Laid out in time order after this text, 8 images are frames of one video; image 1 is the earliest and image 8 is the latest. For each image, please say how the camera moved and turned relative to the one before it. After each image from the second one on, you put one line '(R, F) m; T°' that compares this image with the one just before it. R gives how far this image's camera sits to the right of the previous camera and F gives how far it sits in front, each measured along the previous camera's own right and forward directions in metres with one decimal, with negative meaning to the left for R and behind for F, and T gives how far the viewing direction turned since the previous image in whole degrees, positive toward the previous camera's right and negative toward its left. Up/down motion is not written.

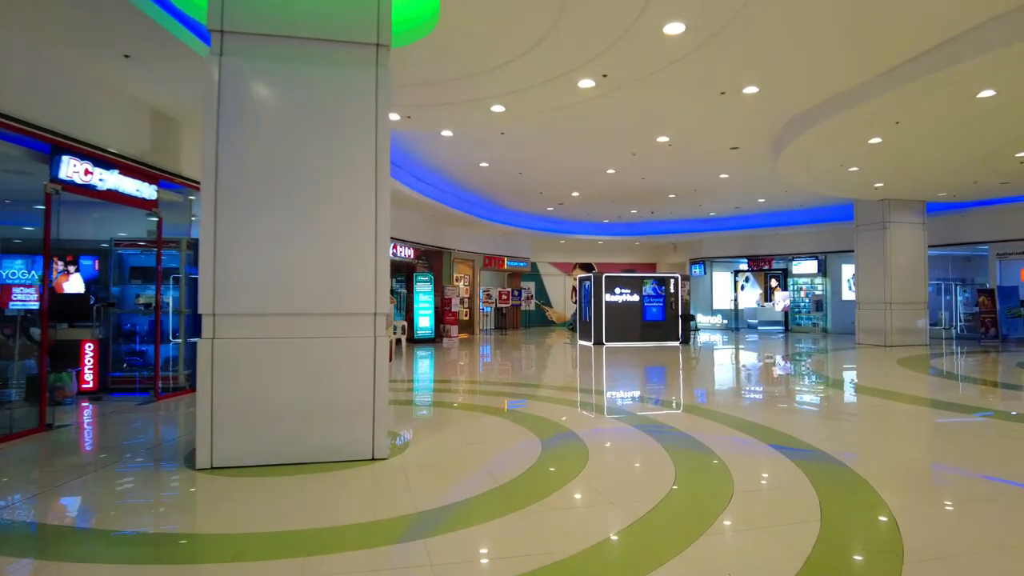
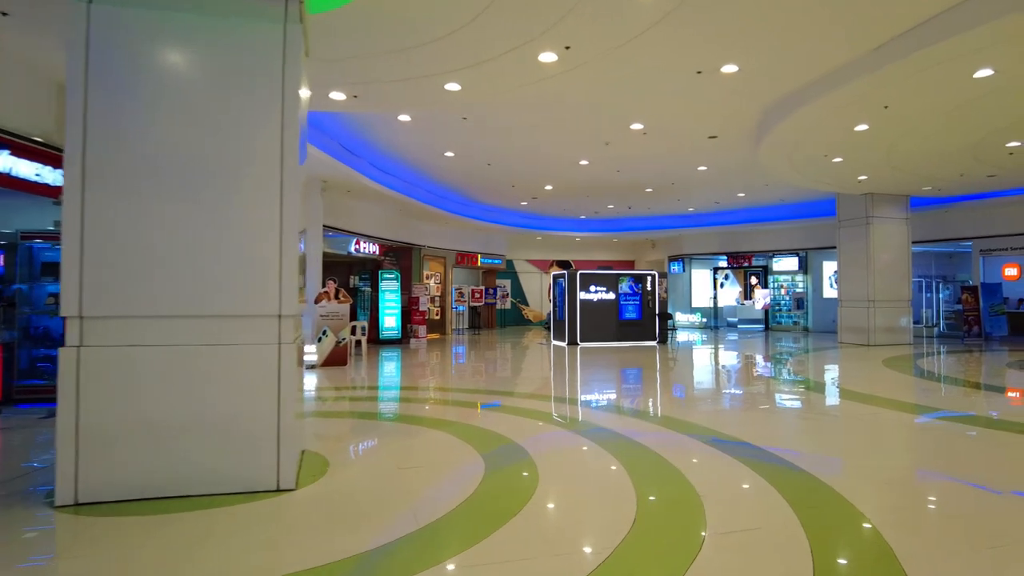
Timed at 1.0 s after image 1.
(+0.2, +0.6) m; +2°
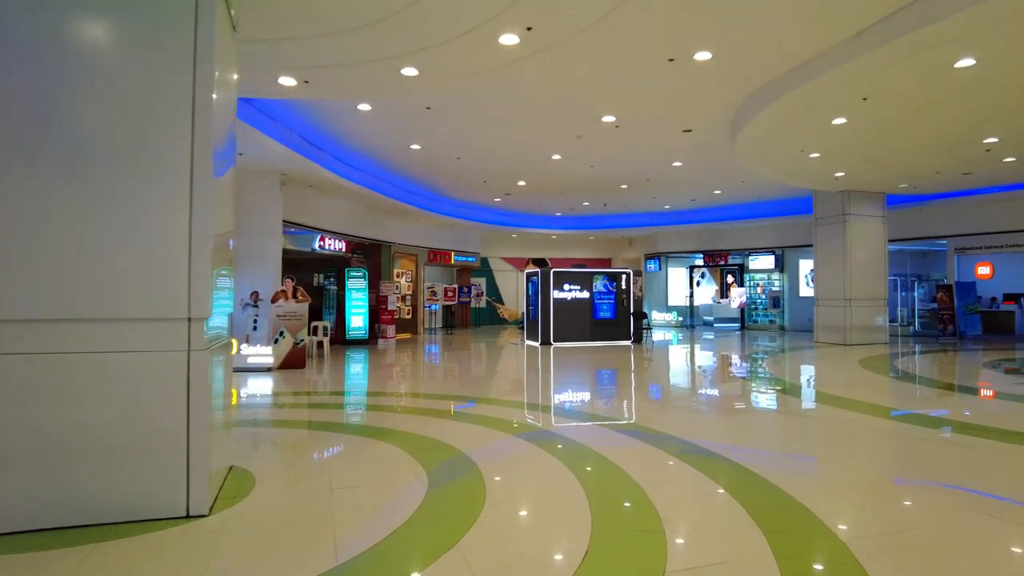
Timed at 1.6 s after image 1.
(+0.2, +0.3) m; +2°
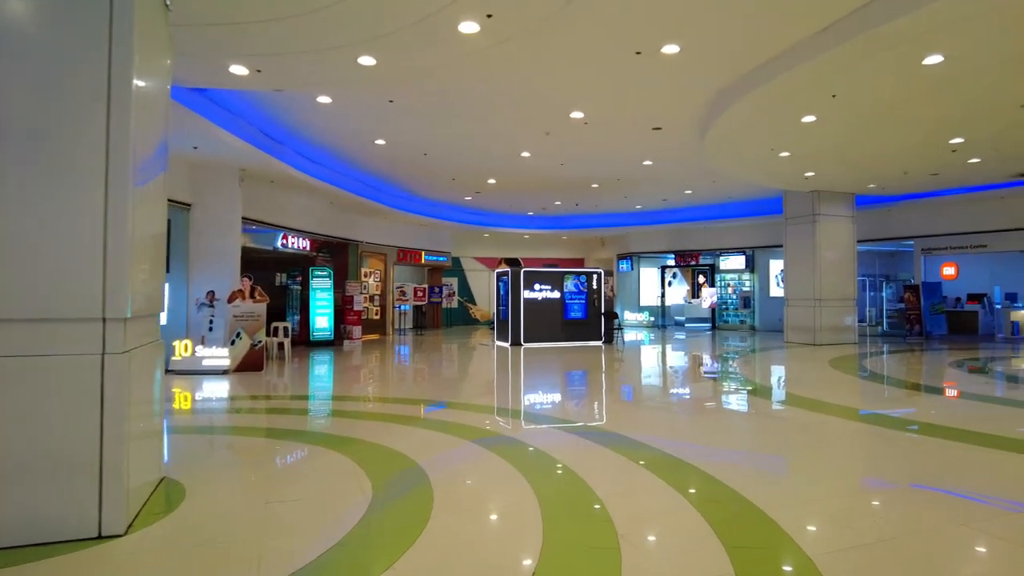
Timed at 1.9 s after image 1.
(+0.1, +0.2) m; +2°
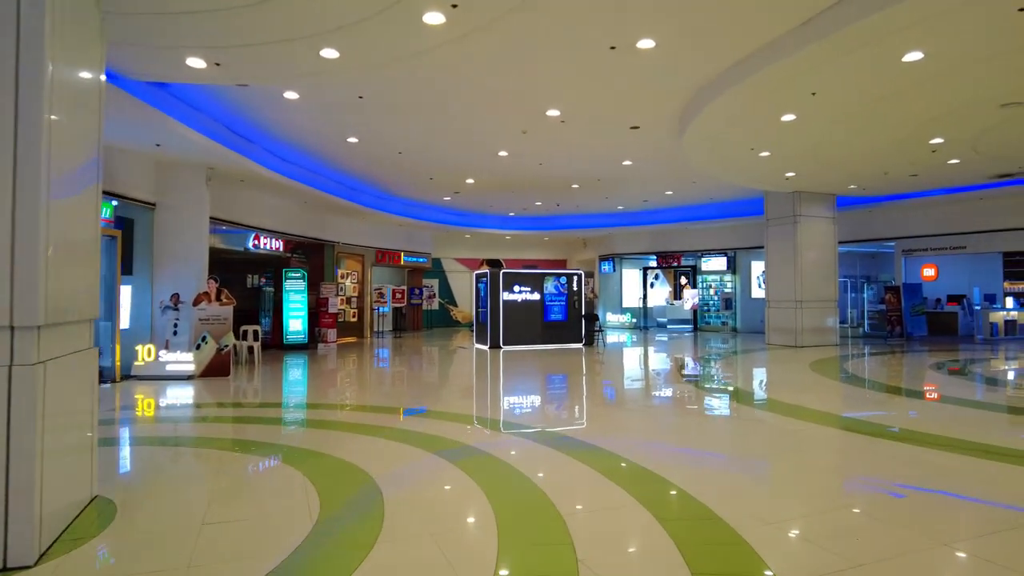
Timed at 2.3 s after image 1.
(+0.1, +0.2) m; +1°
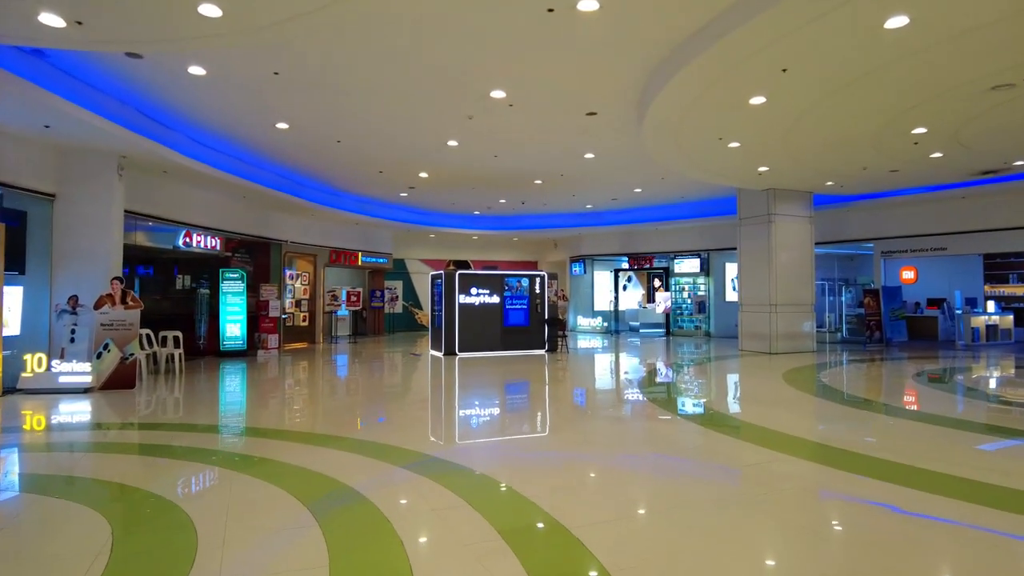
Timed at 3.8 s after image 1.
(+0.4, +0.7) m; +1°
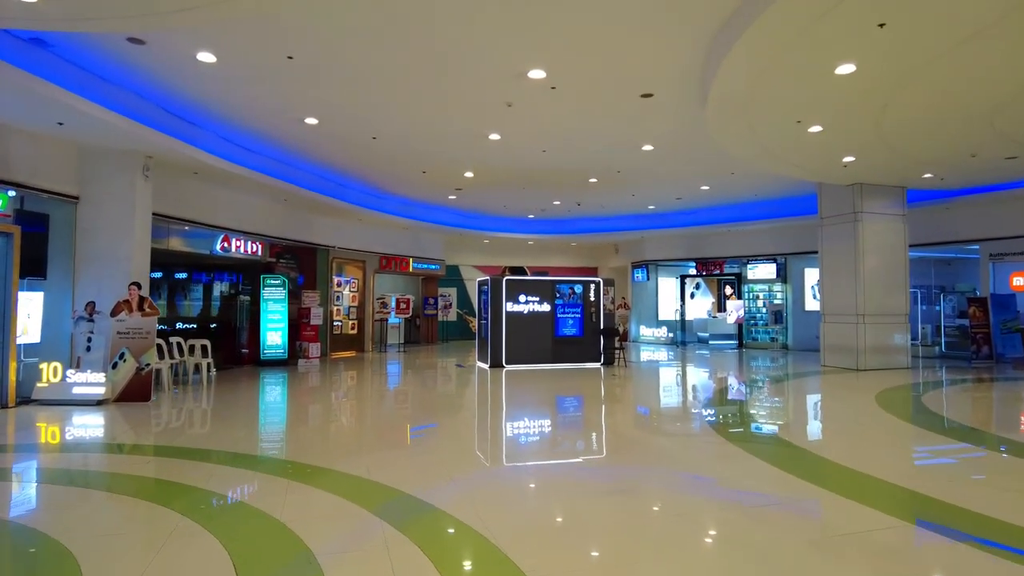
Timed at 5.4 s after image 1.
(+0.2, +0.8) m; -6°
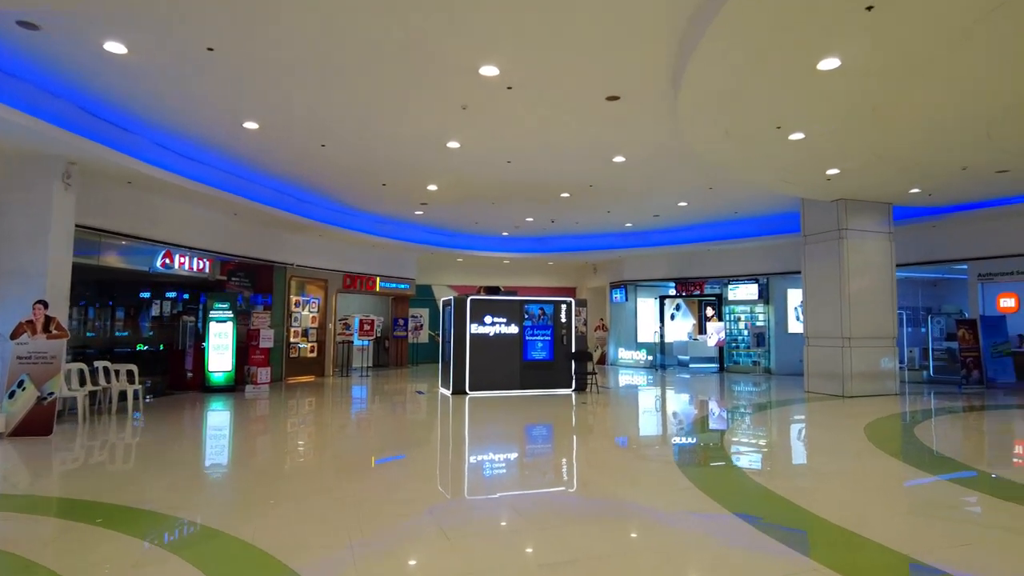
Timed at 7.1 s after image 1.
(+0.3, +0.6) m; +1°
